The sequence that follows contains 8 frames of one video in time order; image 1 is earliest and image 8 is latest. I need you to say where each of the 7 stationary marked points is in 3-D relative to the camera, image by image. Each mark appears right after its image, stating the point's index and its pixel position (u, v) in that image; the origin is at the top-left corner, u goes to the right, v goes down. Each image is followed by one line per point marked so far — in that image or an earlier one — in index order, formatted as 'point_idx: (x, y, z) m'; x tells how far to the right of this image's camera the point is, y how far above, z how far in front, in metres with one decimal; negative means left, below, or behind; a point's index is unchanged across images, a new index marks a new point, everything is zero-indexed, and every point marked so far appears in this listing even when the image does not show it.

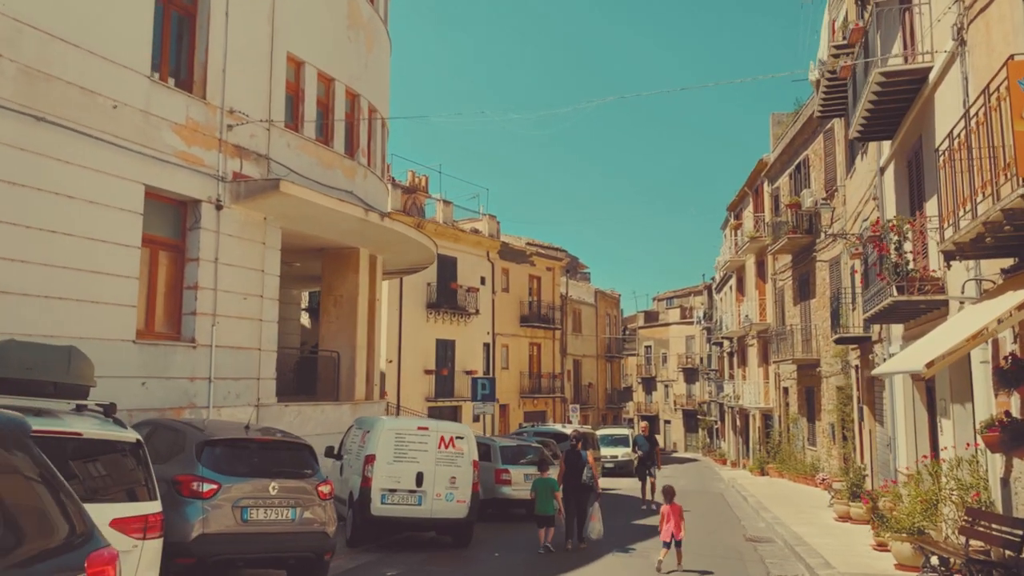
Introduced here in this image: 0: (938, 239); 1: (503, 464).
0: (+6.1, +0.7, +10.9) m
1: (-0.2, -3.3, +14.2) m
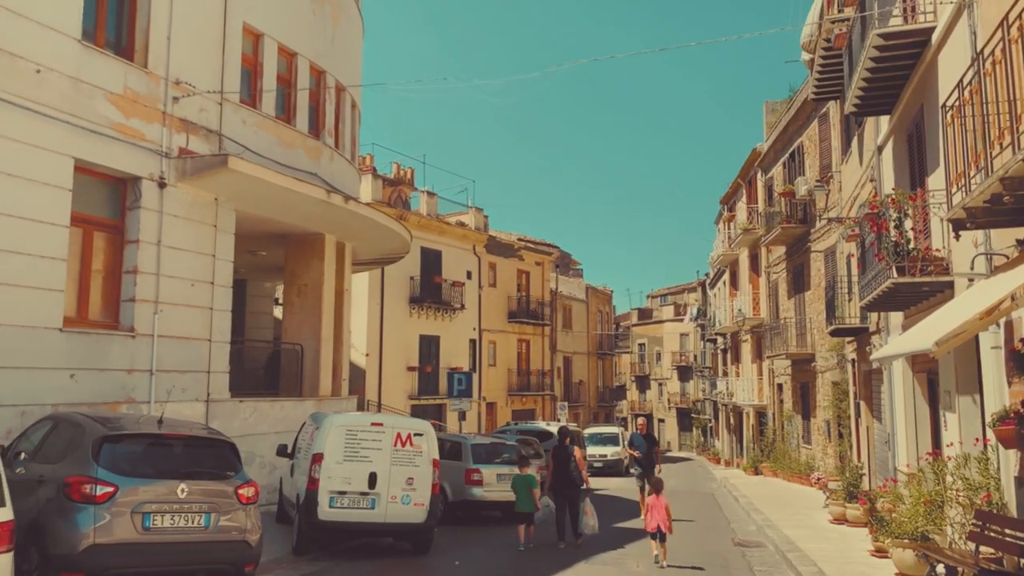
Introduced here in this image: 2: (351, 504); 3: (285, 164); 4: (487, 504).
0: (+5.7, +0.9, +10.0) m
1: (-0.7, -3.1, +13.2) m
2: (-2.0, -2.7, +9.5) m
3: (-4.3, +2.4, +14.5) m
4: (-0.4, -3.7, +13.0) m
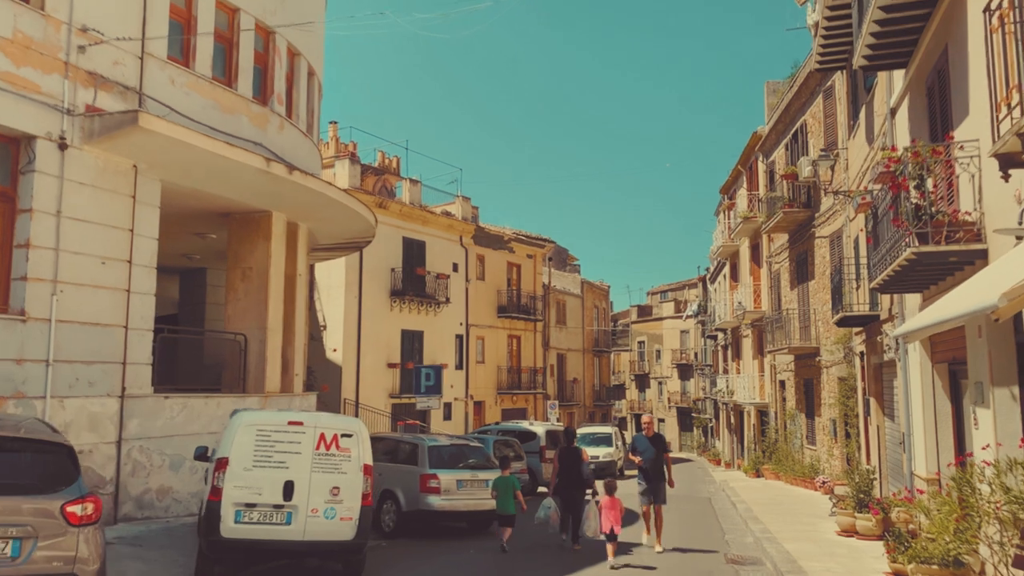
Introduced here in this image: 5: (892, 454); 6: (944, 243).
0: (+5.1, +1.3, +8.4) m
1: (-1.2, -2.8, +11.6) m
2: (-2.6, -2.4, +7.9) m
3: (-4.9, +2.7, +12.9) m
4: (-1.0, -3.4, +11.4) m
5: (+7.0, -3.1, +14.0) m
6: (+4.7, +0.5, +8.2) m
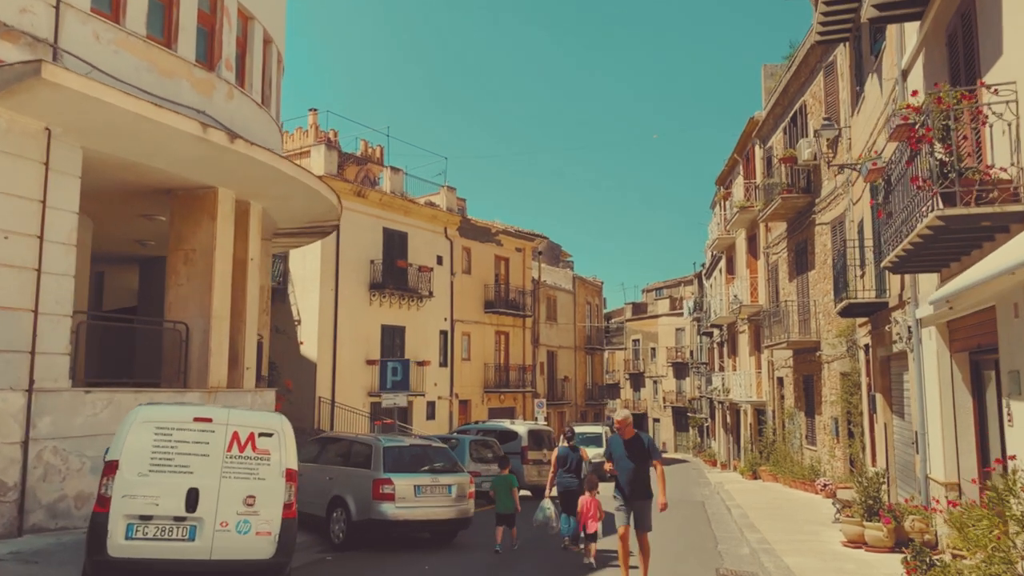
0: (+4.6, +1.5, +7.1) m
1: (-1.7, -2.5, +10.3) m
2: (-3.1, -2.1, +6.6) m
3: (-5.4, +2.9, +11.6) m
4: (-1.5, -3.1, +10.1) m
5: (+6.5, -2.8, +12.7) m
6: (+4.2, +0.8, +6.9) m
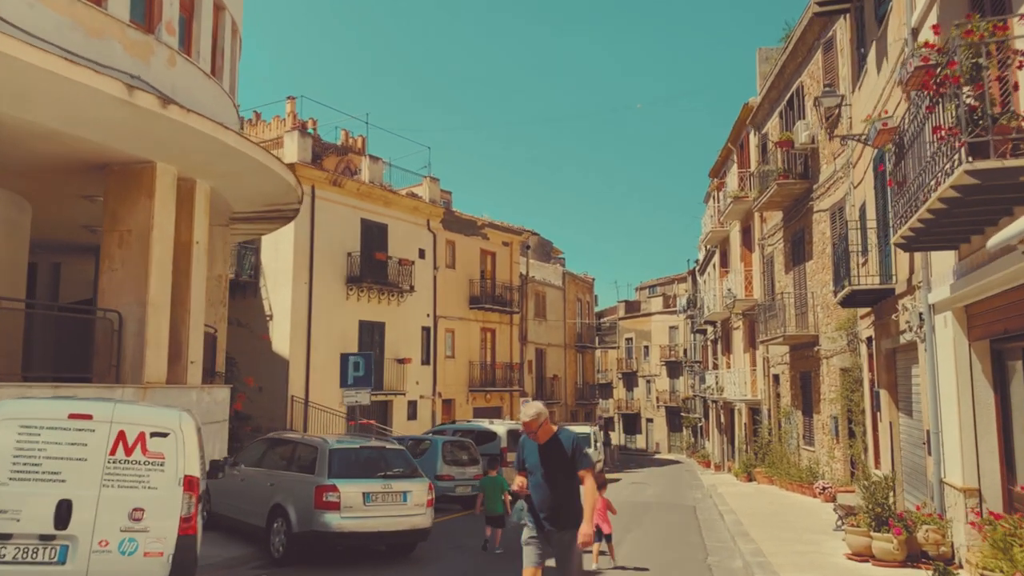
0: (+4.2, +1.8, +5.9) m
1: (-2.2, -2.3, +9.1) m
2: (-3.5, -1.9, +5.4) m
3: (-5.8, +3.2, +10.3) m
4: (-1.9, -2.9, +8.9) m
5: (+6.1, -2.6, +11.5) m
6: (+3.8, +1.0, +5.7) m
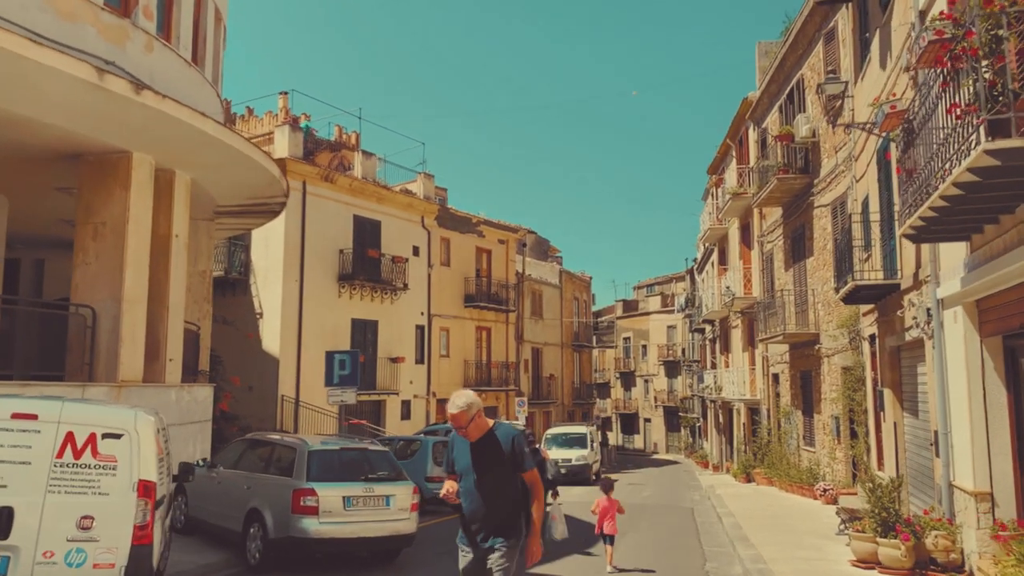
0: (+4.0, +1.8, +5.5) m
1: (-2.3, -2.2, +8.6) m
2: (-3.6, -1.8, +5.0) m
3: (-6.0, +3.2, +9.9) m
4: (-2.1, -2.8, +8.4) m
5: (+5.9, -2.5, +11.1) m
6: (+3.6, +1.1, +5.3) m
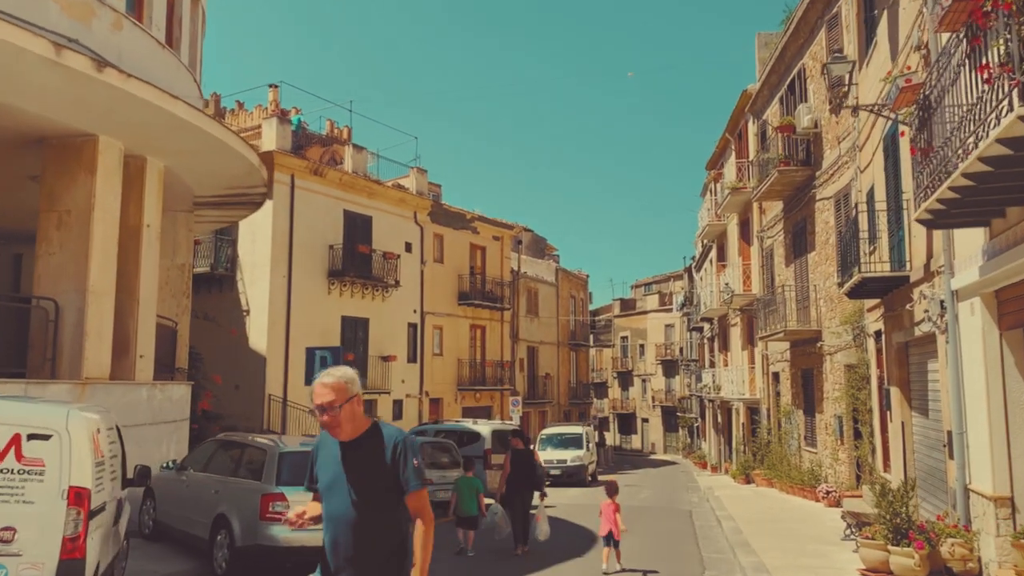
0: (+3.9, +1.9, +4.9) m
1: (-2.5, -2.1, +8.0) m
2: (-3.8, -1.7, +4.4) m
3: (-6.1, +3.3, +9.3) m
4: (-2.2, -2.7, +7.8) m
5: (+5.8, -2.4, +10.5) m
6: (+3.5, +1.2, +4.7) m
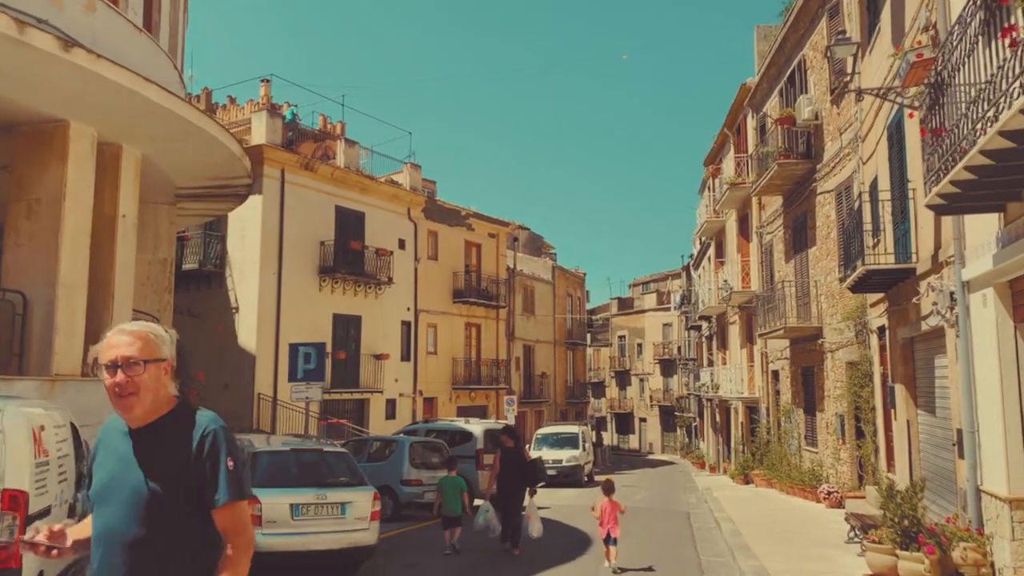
0: (+3.8, +2.0, +4.5) m
1: (-2.6, -2.0, +7.6) m
2: (-3.9, -1.6, +3.9) m
3: (-6.3, +3.4, +8.8) m
4: (-2.3, -2.6, +7.4) m
5: (+5.6, -2.3, +10.1) m
6: (+3.4, +1.3, +4.3) m
